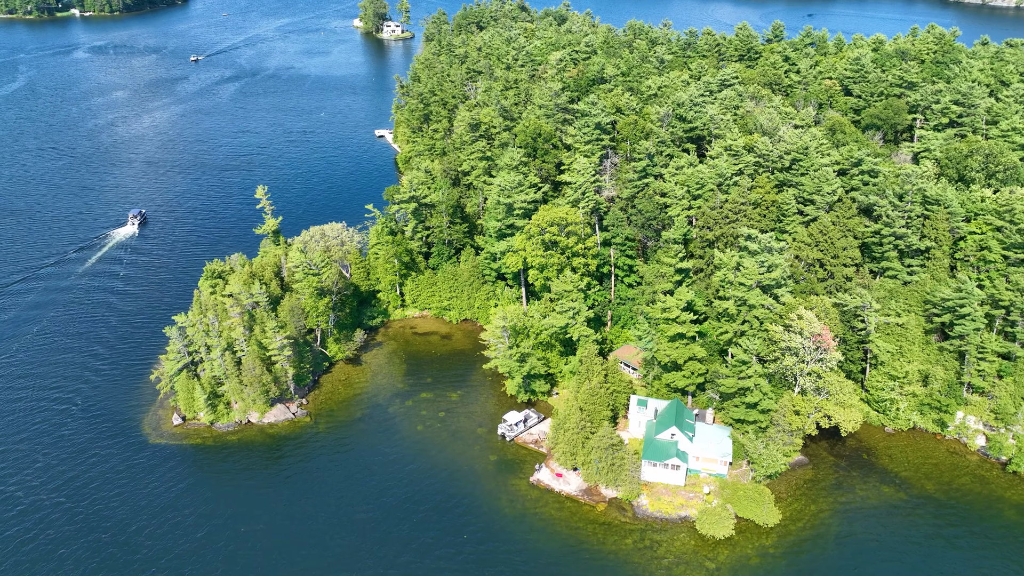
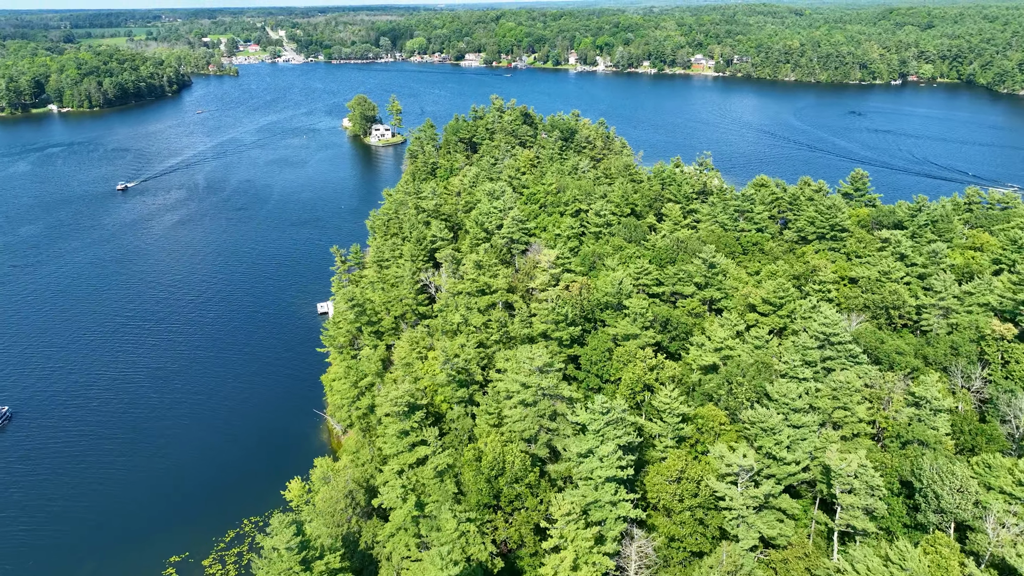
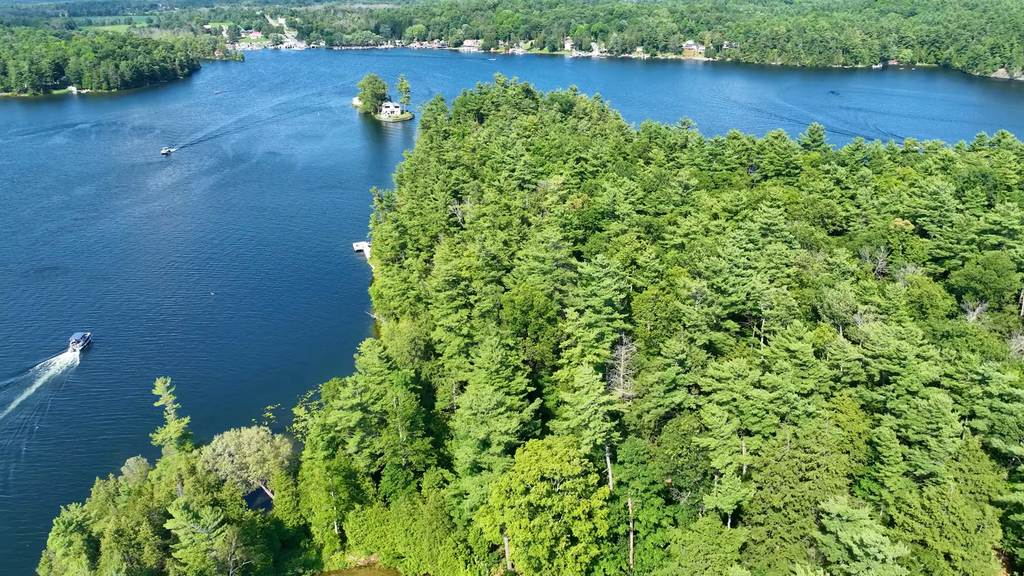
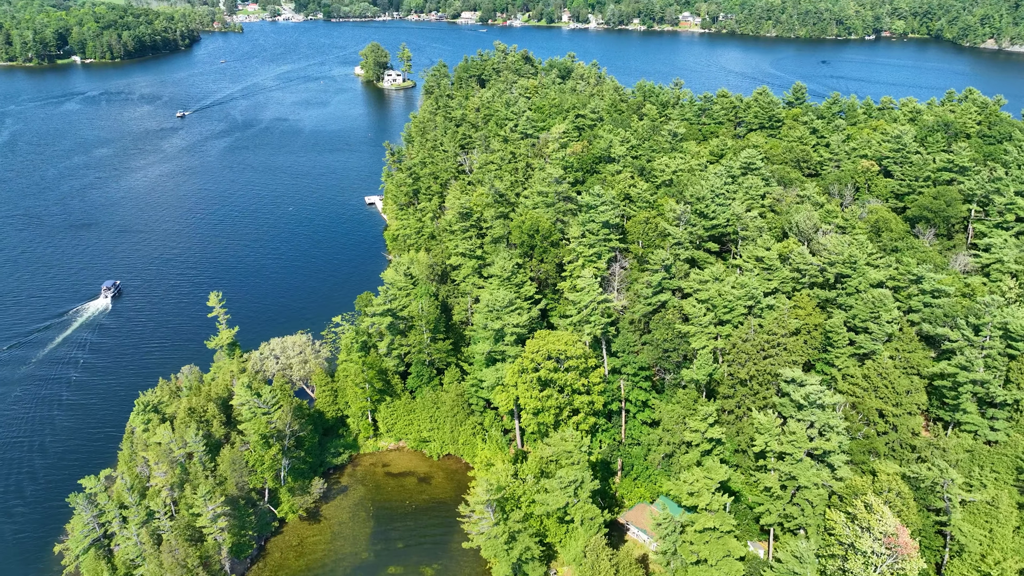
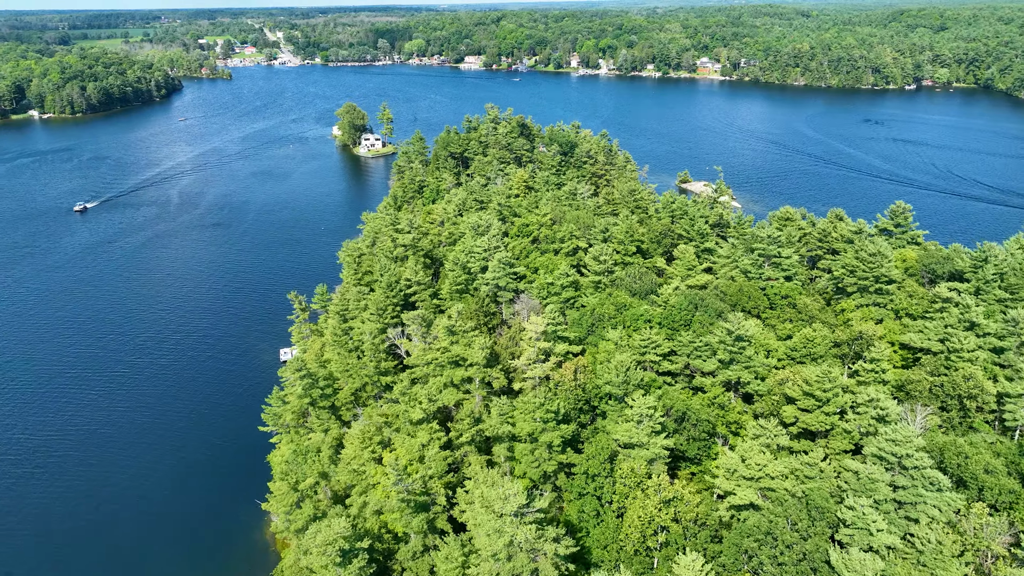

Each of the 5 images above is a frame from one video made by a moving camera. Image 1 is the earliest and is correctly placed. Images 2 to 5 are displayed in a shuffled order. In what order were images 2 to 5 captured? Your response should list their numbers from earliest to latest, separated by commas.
4, 3, 2, 5
